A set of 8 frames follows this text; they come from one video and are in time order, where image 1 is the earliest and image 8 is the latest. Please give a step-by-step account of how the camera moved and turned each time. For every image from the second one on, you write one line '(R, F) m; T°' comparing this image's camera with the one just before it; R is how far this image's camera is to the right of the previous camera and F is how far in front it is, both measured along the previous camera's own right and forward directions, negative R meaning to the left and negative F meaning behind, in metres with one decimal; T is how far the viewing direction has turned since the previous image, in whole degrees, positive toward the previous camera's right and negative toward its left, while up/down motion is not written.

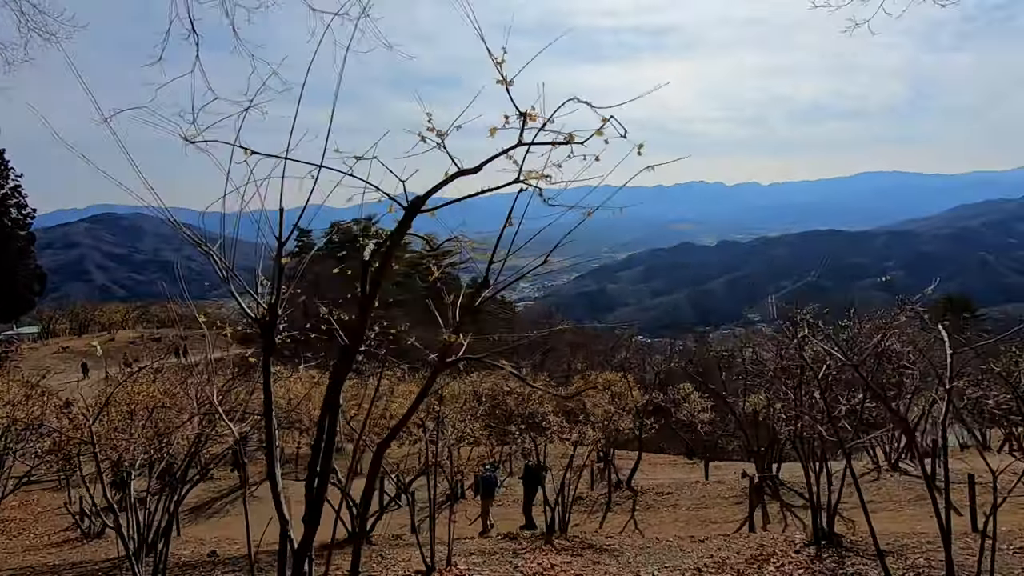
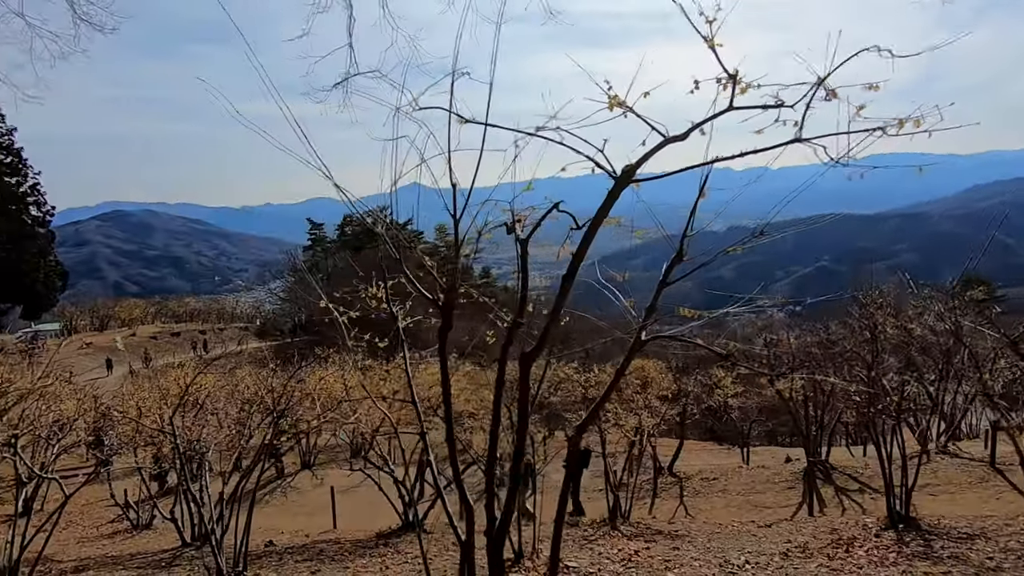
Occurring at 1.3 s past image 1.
(-0.6, 0.0) m; -1°
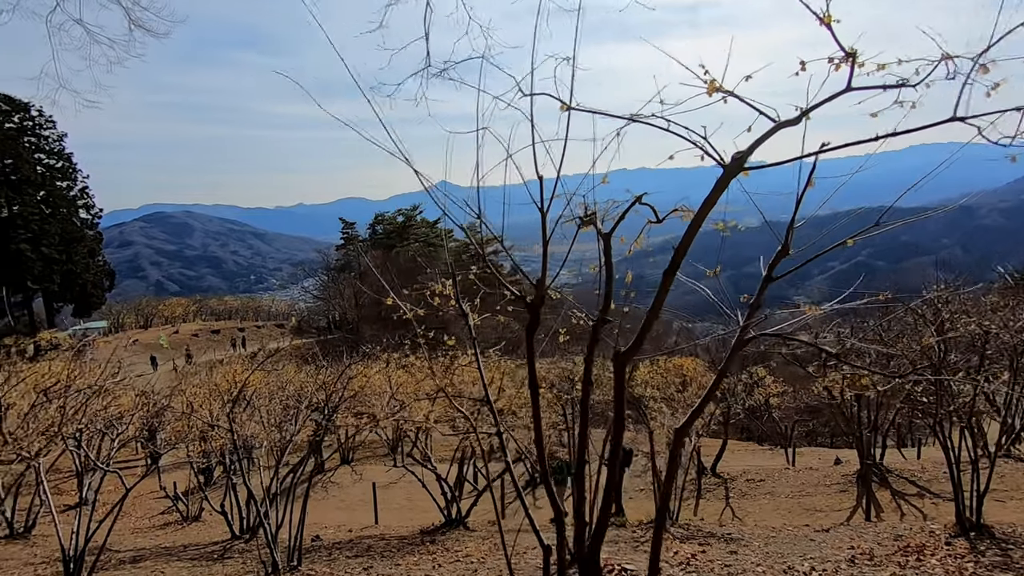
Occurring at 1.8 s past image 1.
(-0.2, +0.1) m; -3°
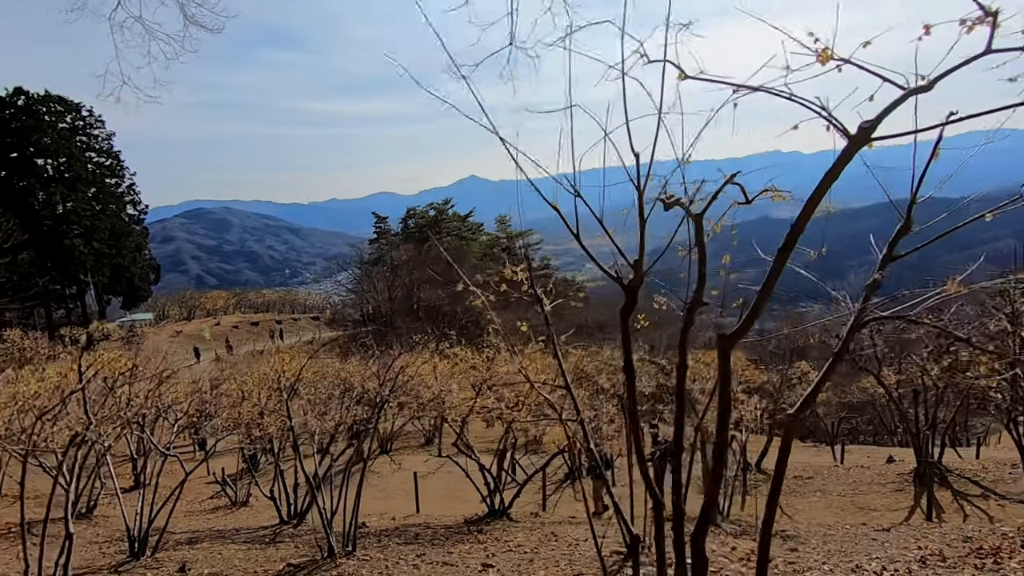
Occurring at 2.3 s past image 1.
(-0.2, +0.1) m; -3°
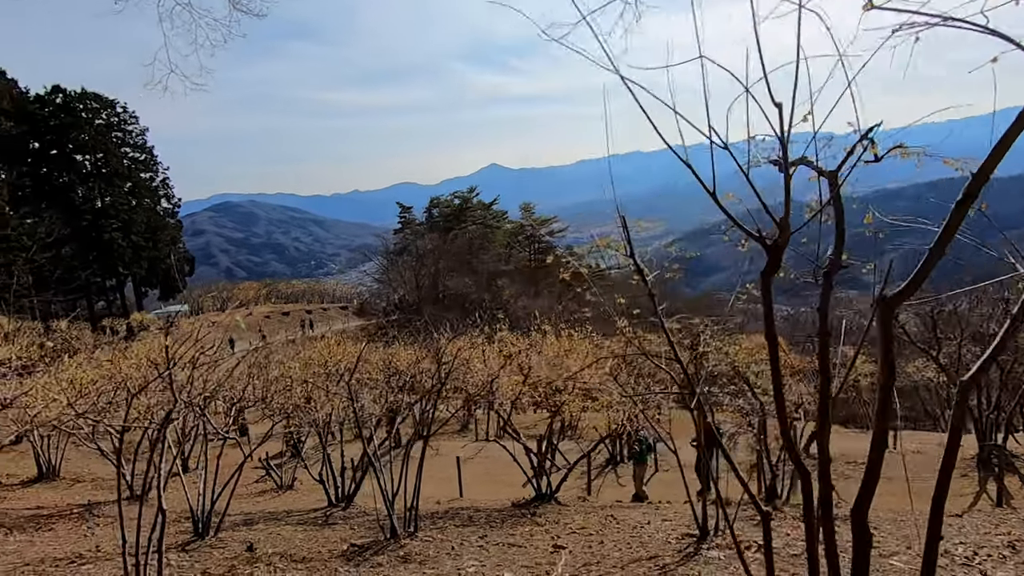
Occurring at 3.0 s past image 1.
(-0.3, +0.1) m; -2°
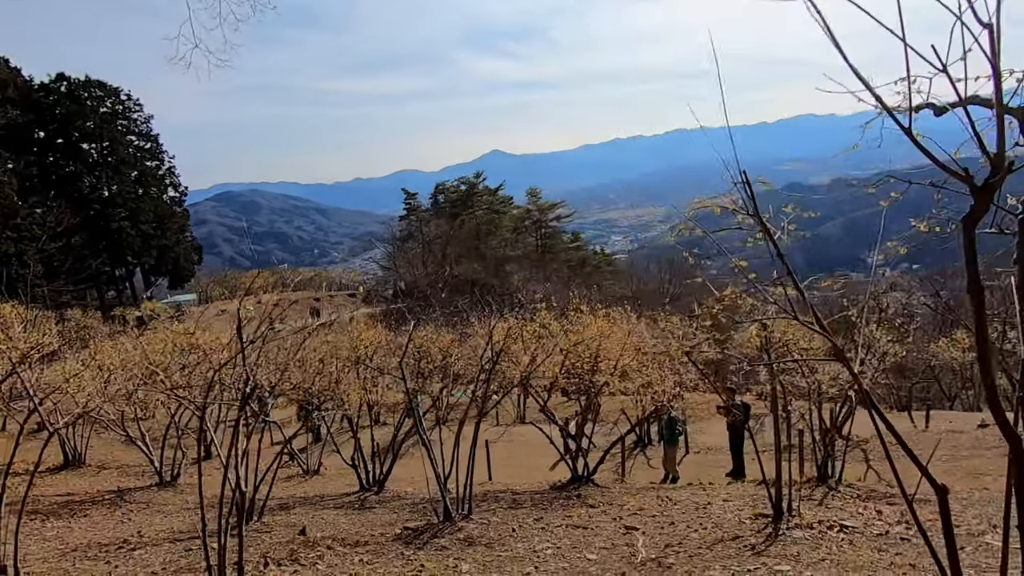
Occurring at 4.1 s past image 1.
(-0.5, +0.2) m; 0°
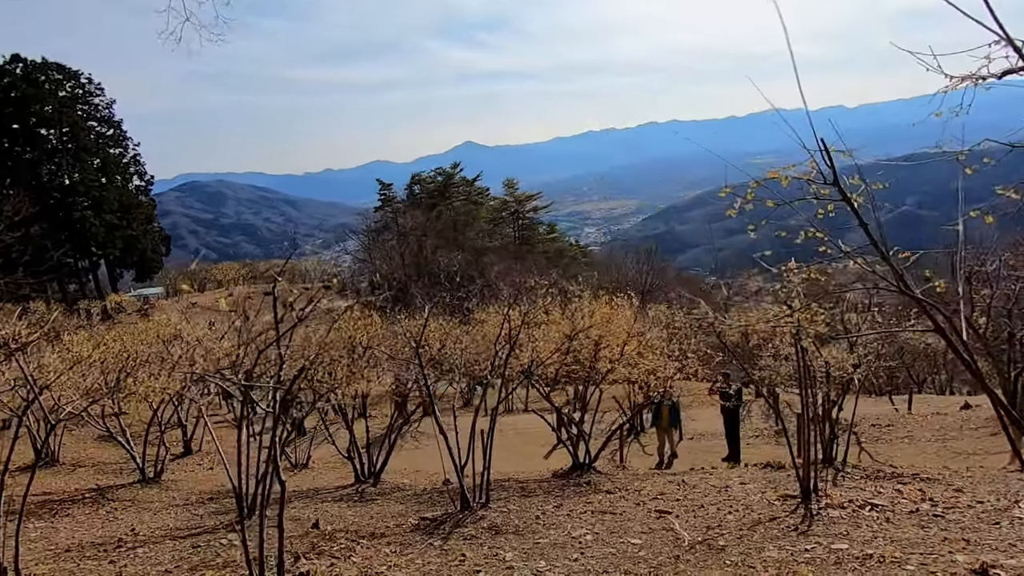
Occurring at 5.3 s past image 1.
(-0.4, +0.1) m; +2°
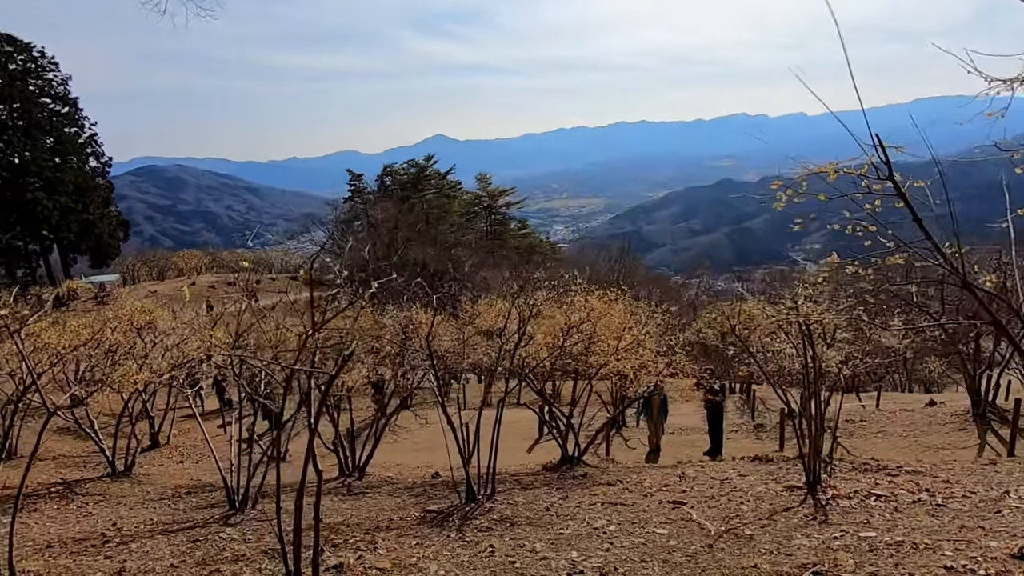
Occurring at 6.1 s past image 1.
(-0.4, 0.0) m; +3°
